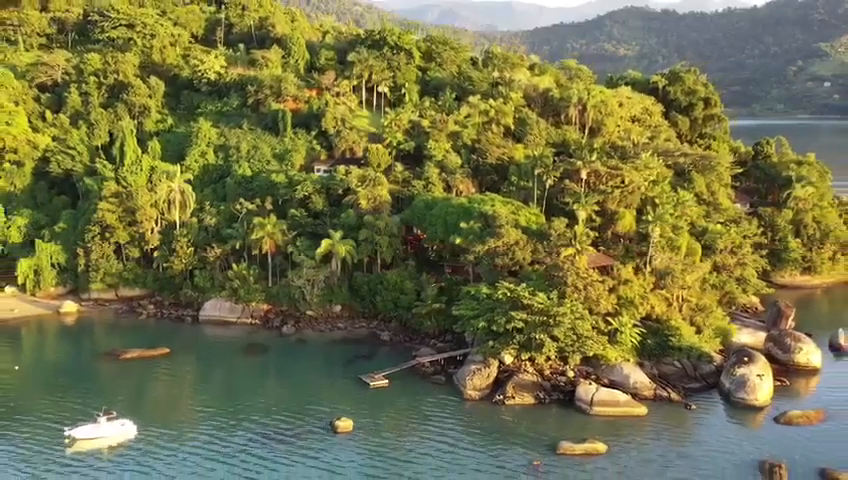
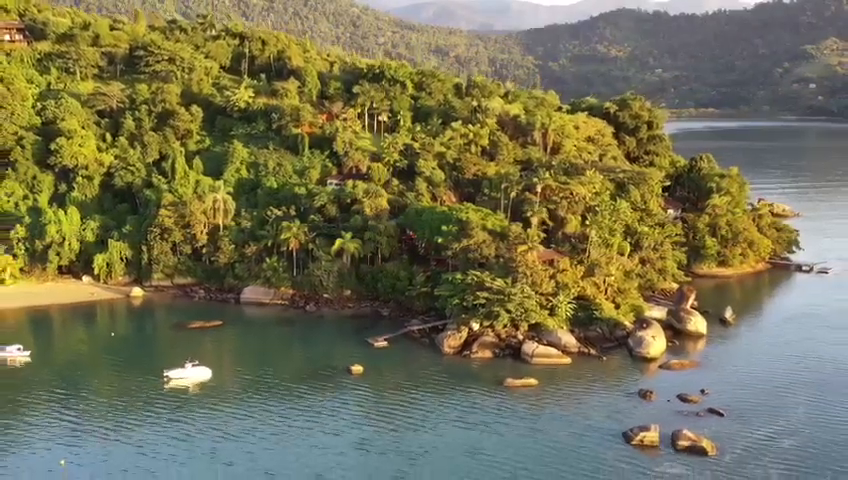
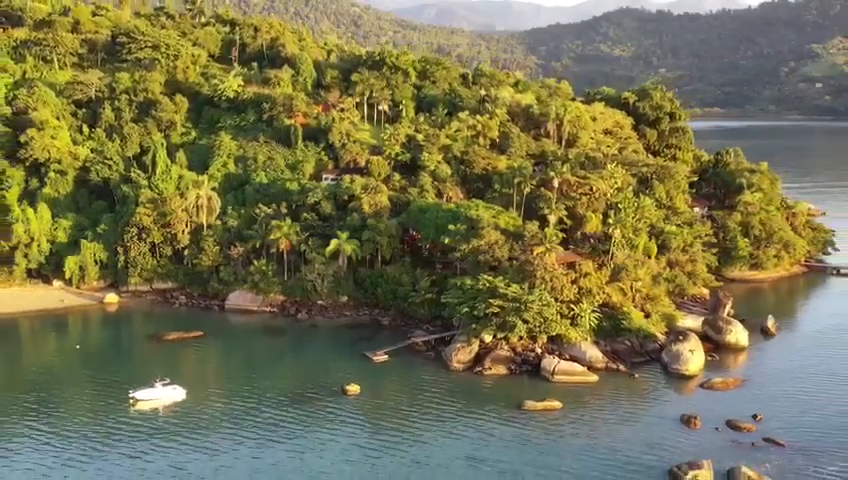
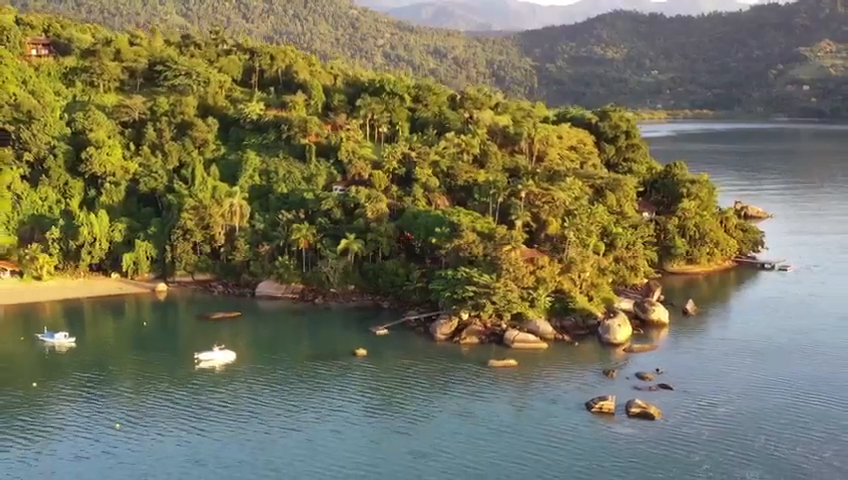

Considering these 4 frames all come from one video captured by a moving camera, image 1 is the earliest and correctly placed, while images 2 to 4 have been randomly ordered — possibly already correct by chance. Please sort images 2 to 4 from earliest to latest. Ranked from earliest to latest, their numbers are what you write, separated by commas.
3, 2, 4
